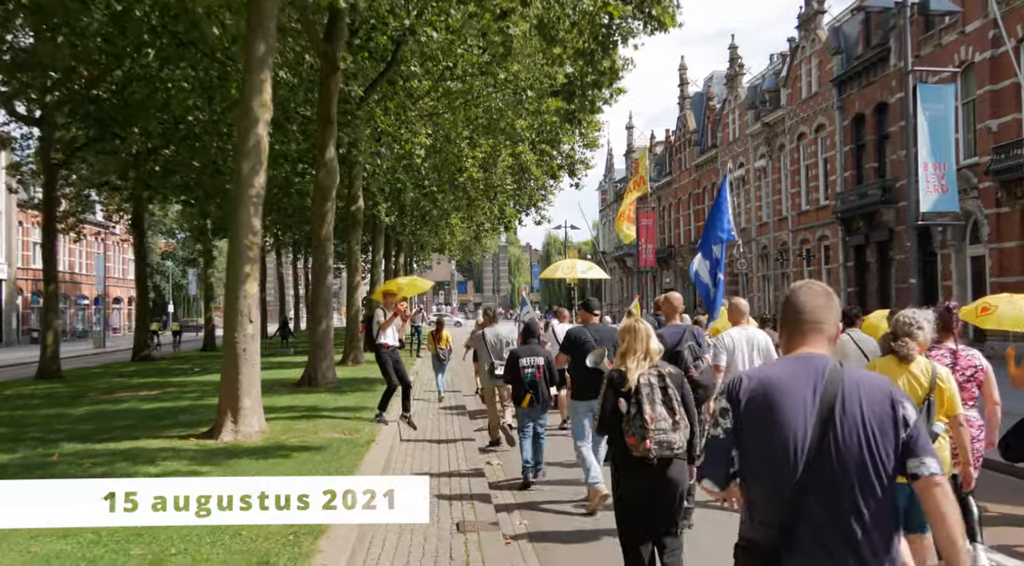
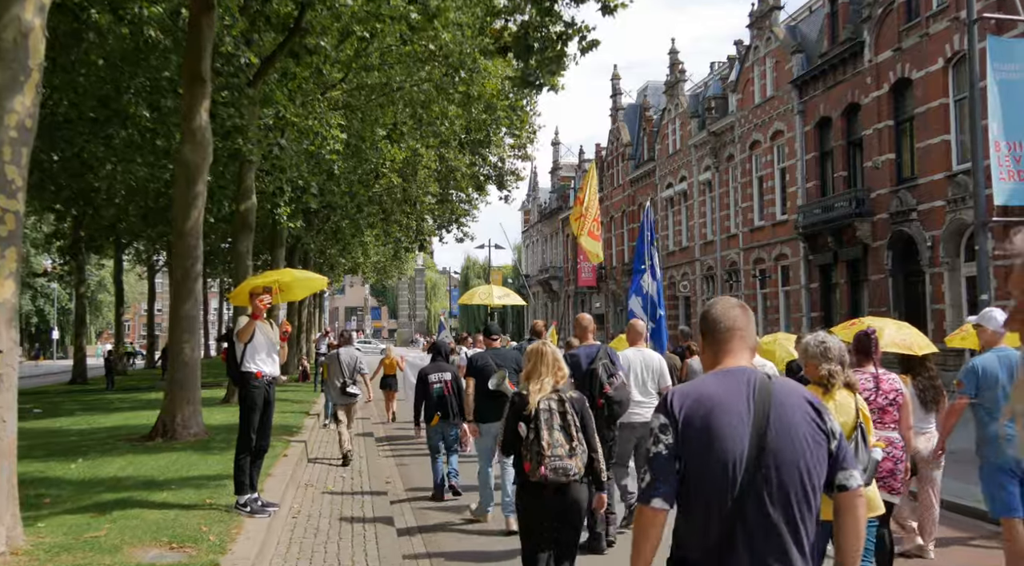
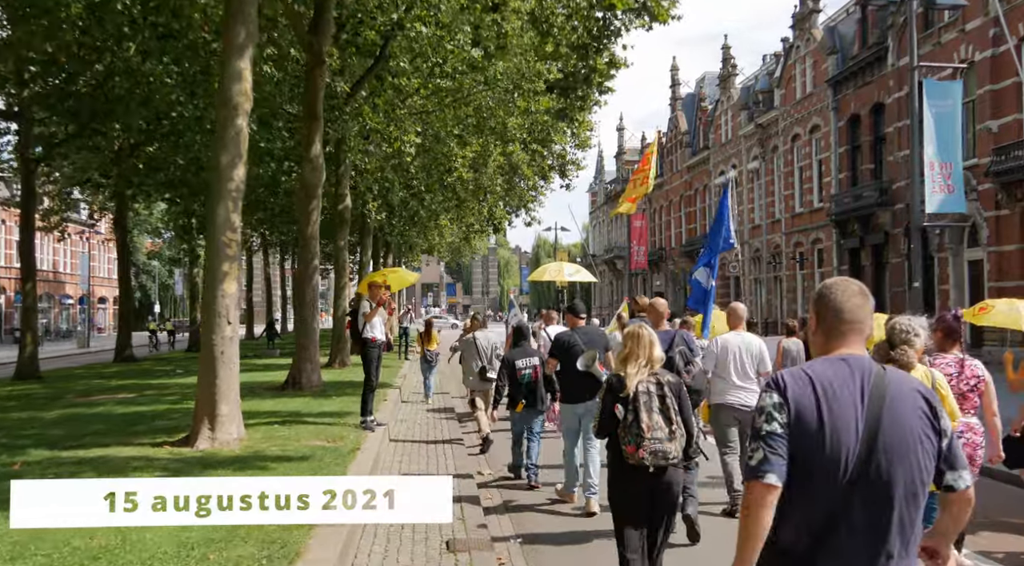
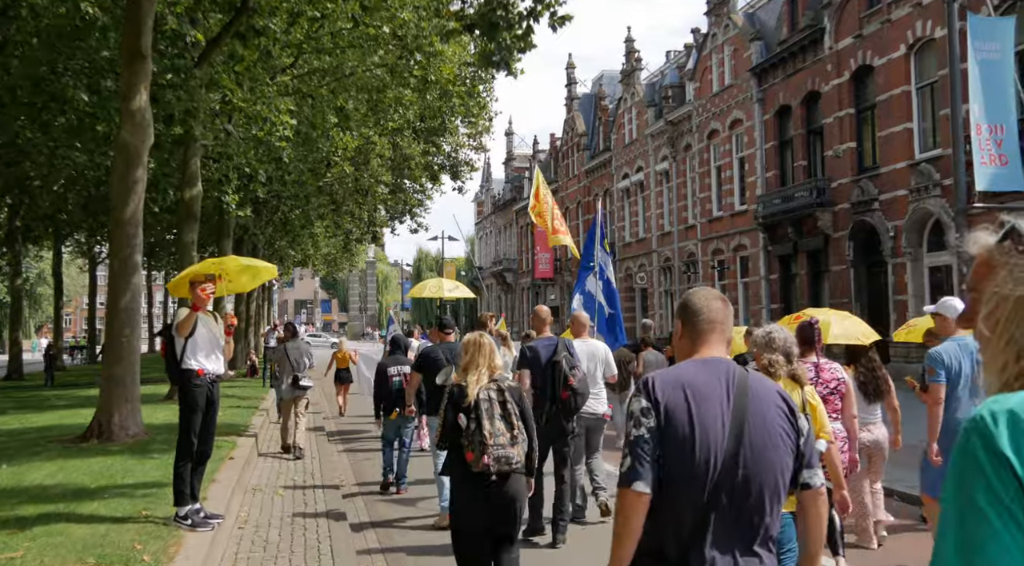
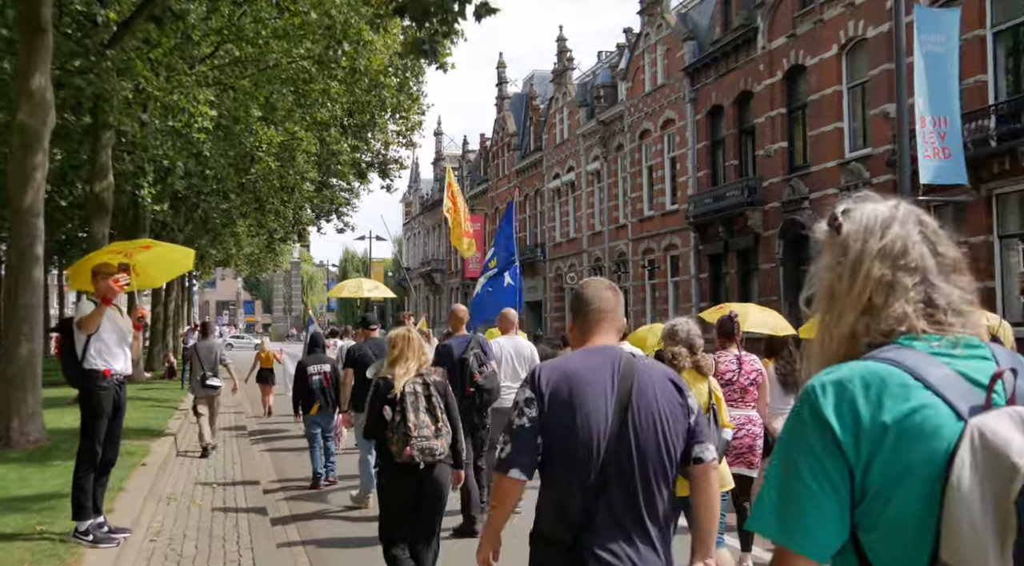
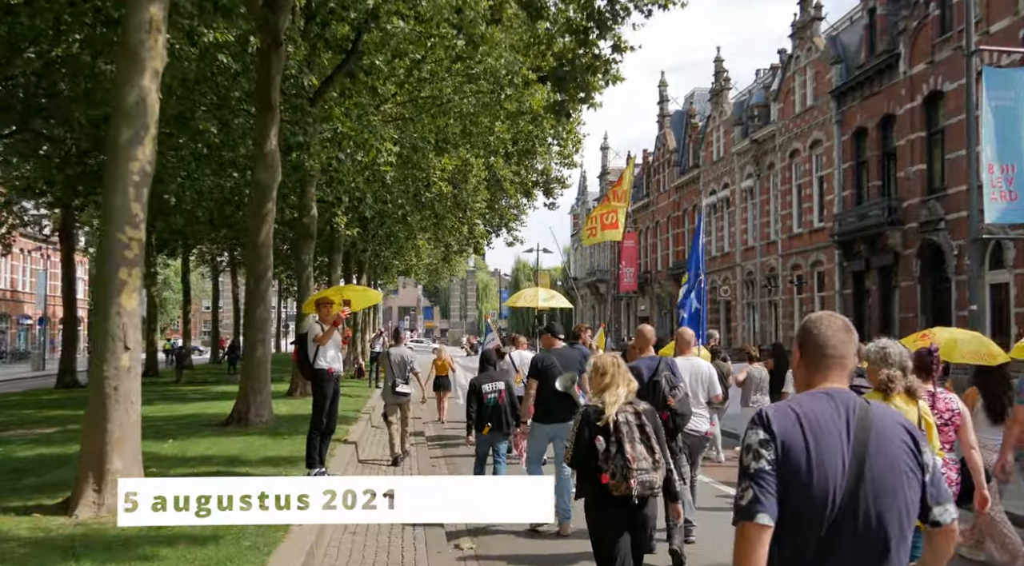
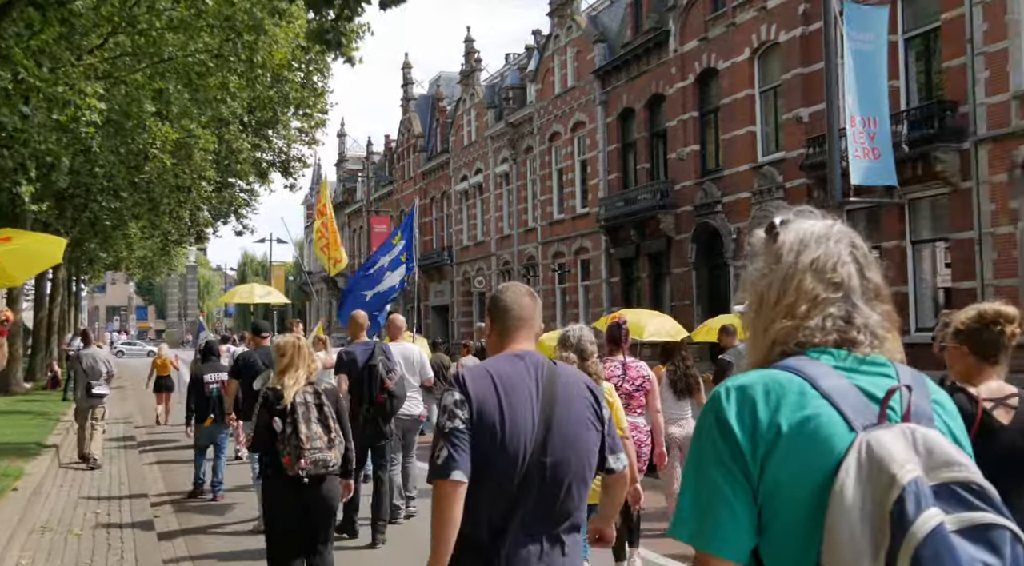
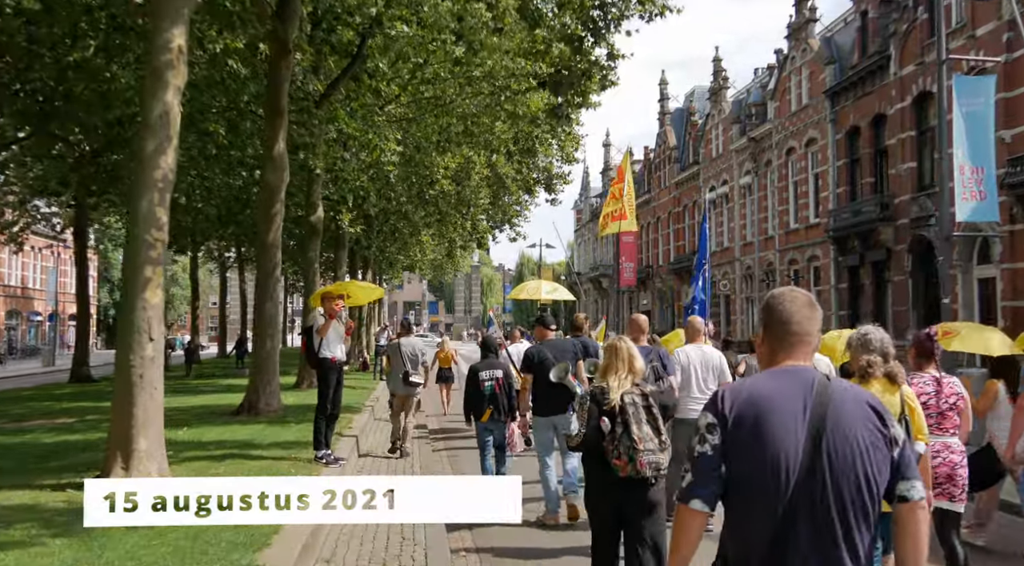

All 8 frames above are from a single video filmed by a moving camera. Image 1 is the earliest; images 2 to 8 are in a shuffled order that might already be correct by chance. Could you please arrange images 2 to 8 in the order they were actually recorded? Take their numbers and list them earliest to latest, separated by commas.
3, 8, 6, 2, 4, 5, 7
